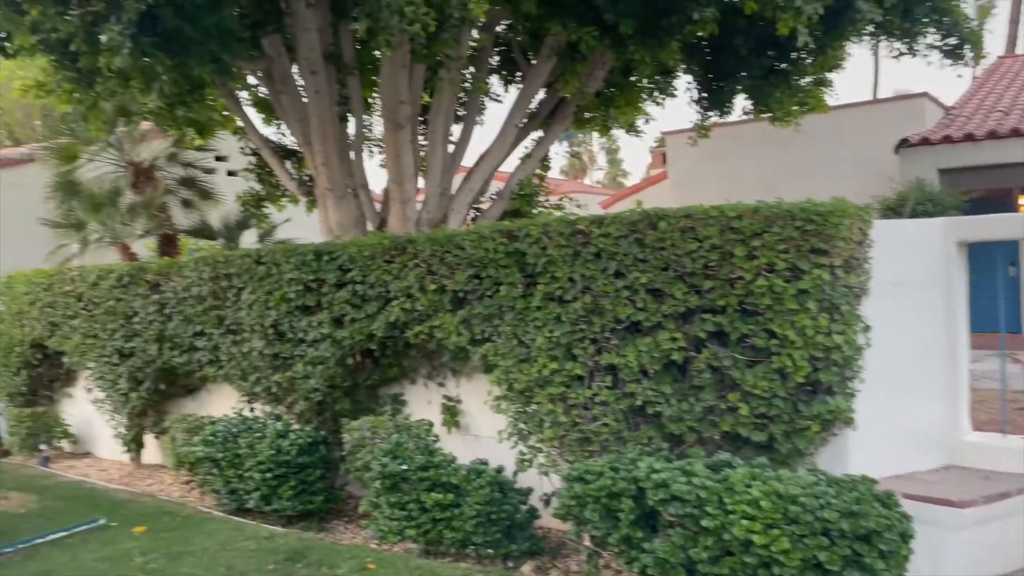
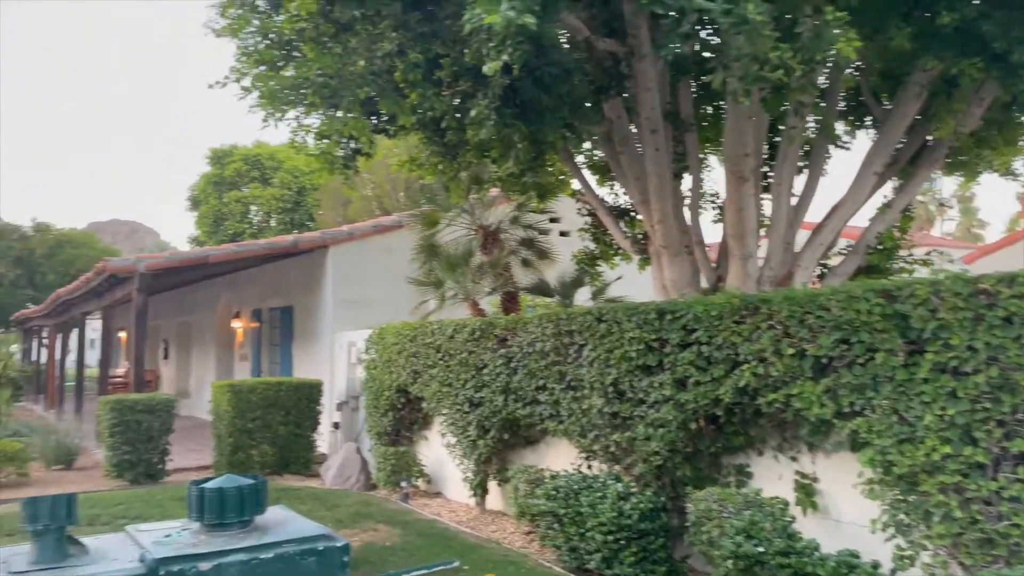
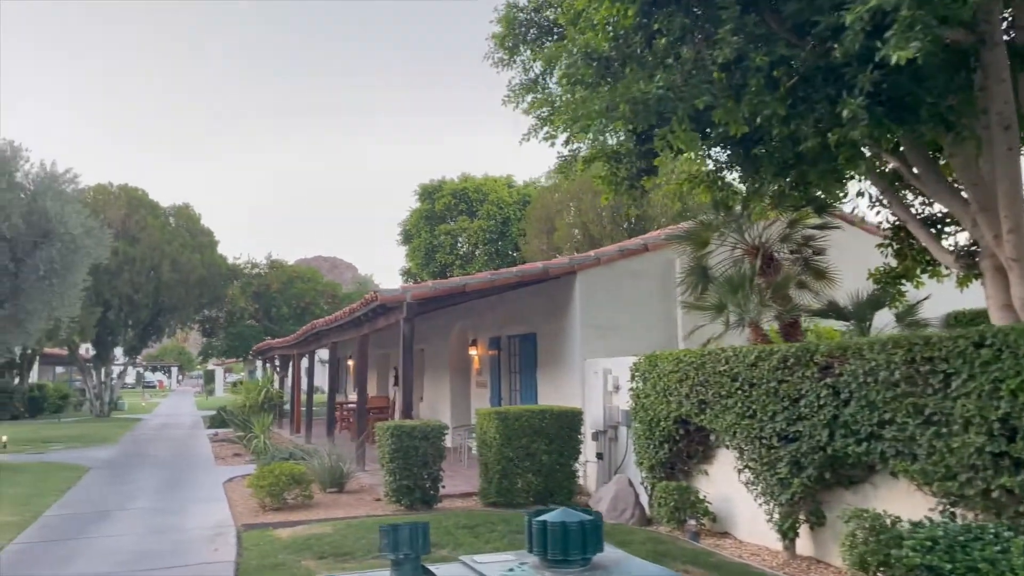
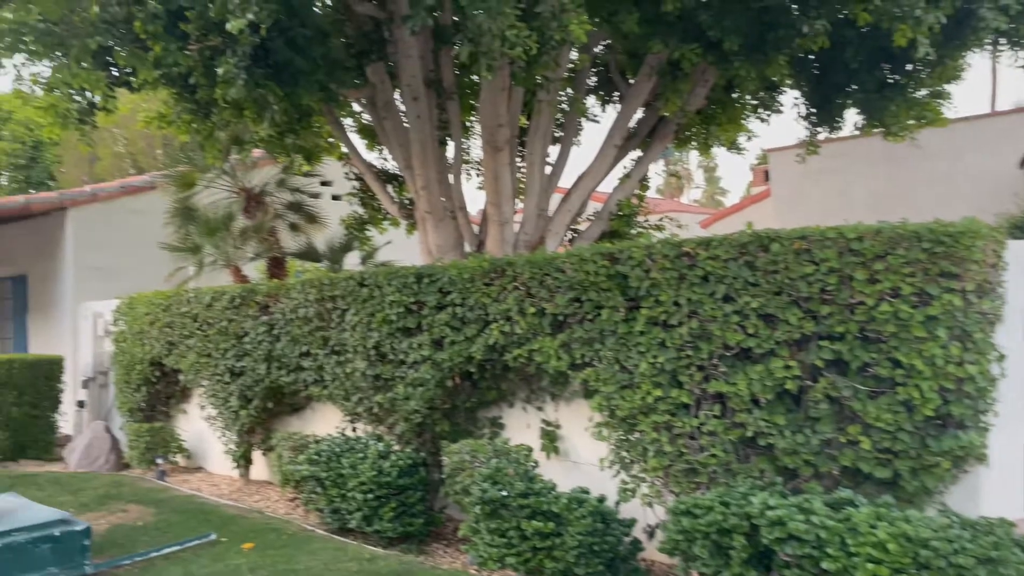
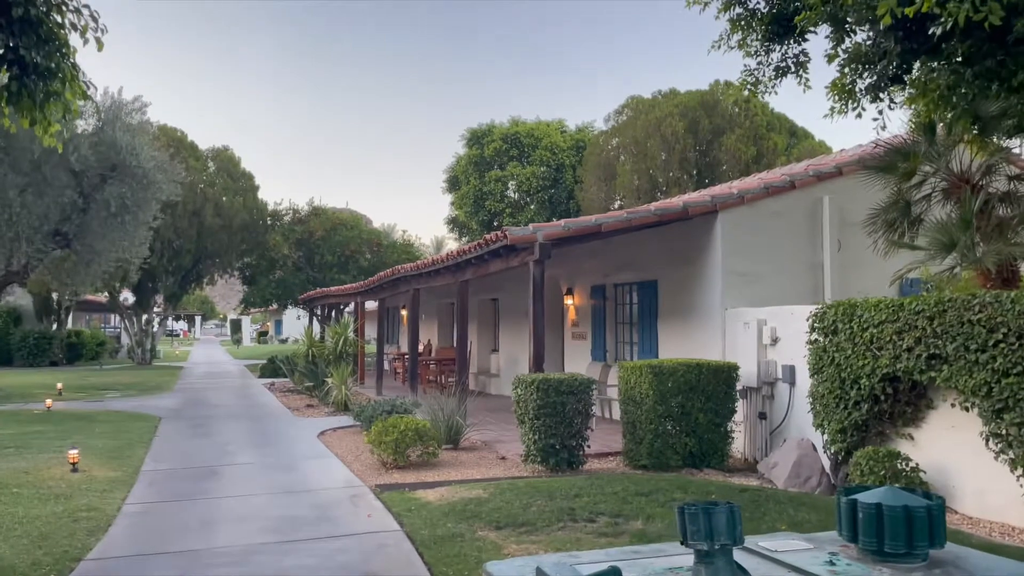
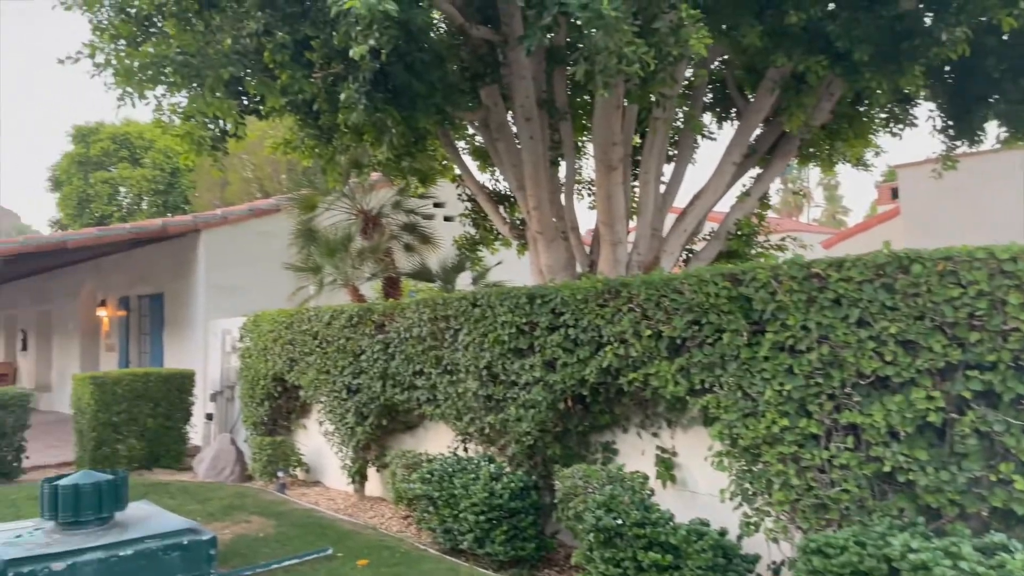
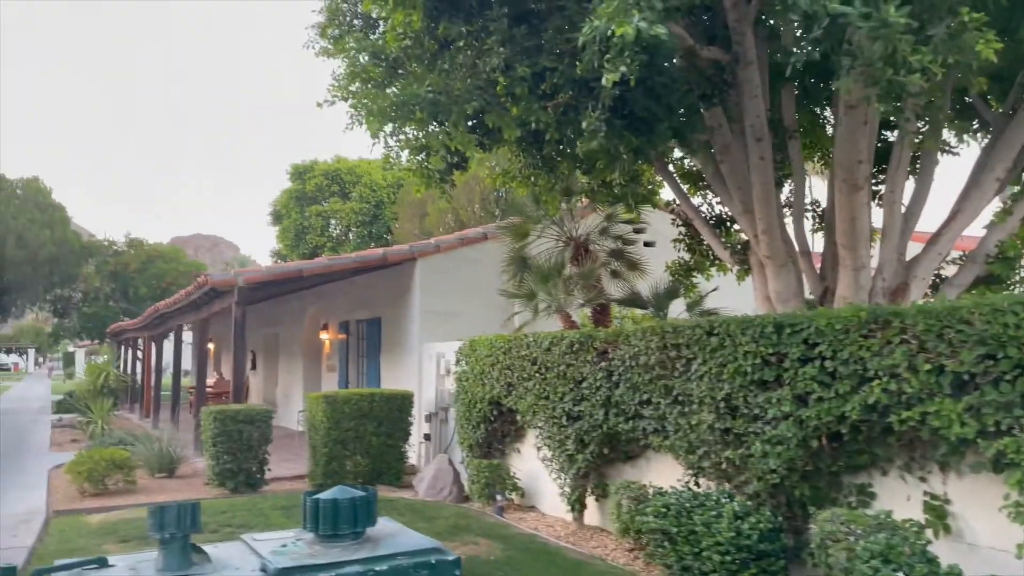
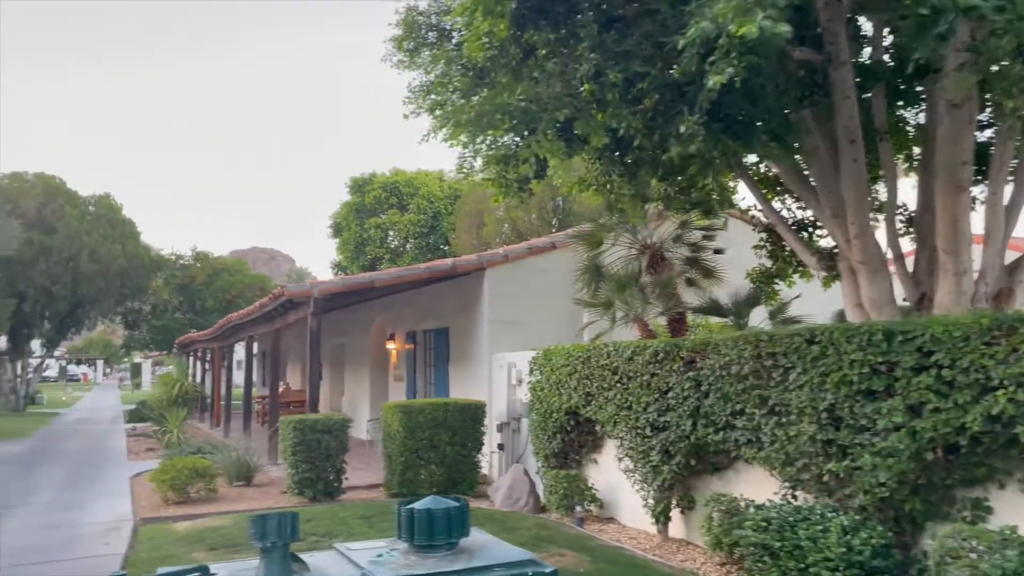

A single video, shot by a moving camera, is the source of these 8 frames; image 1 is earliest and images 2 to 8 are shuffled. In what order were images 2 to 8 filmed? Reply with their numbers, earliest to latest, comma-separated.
4, 6, 2, 7, 8, 3, 5
